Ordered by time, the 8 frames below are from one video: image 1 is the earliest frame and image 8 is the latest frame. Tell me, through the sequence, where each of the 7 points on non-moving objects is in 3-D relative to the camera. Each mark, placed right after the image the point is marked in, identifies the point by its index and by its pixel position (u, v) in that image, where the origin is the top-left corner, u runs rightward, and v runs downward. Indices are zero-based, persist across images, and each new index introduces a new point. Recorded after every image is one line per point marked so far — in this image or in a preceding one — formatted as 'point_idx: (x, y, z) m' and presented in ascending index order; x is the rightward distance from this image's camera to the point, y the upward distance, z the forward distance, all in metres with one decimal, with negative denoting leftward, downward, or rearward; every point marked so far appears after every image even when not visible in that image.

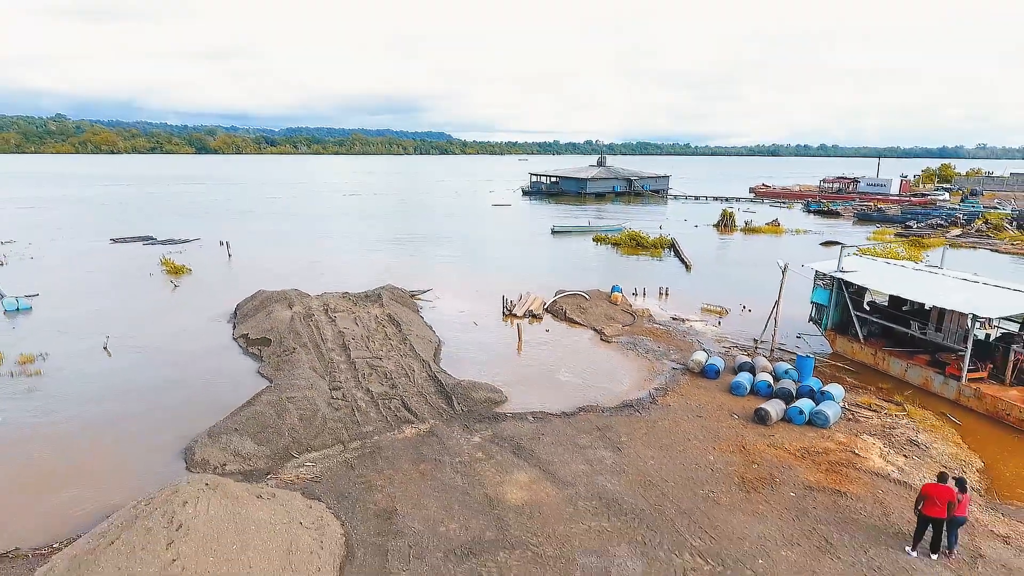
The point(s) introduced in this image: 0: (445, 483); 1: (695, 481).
0: (-0.9, -2.8, +10.2) m
1: (+2.7, -2.8, +10.3) m
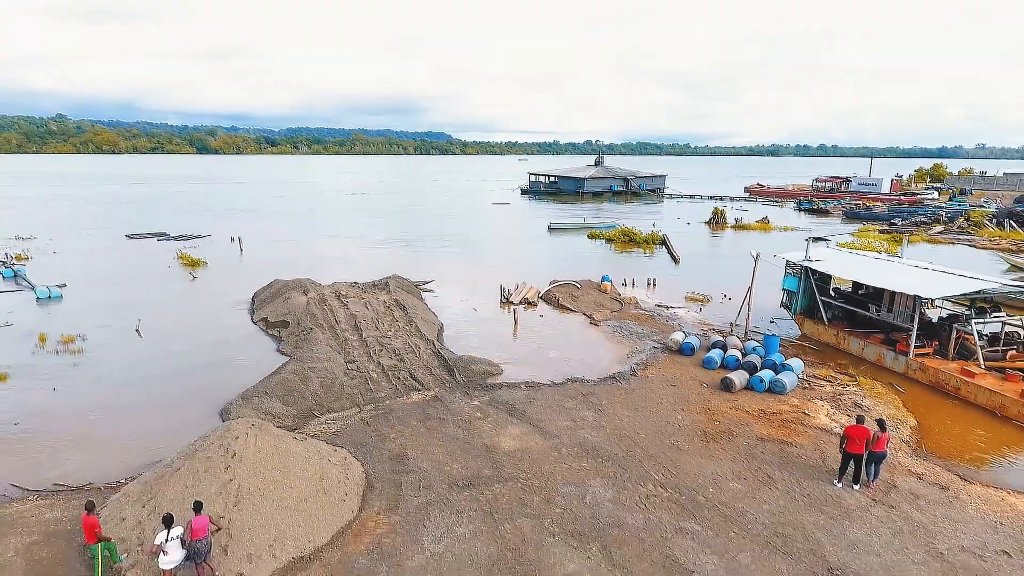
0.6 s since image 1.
0: (-1.0, -2.5, +11.9) m
1: (+2.6, -2.5, +11.9) m
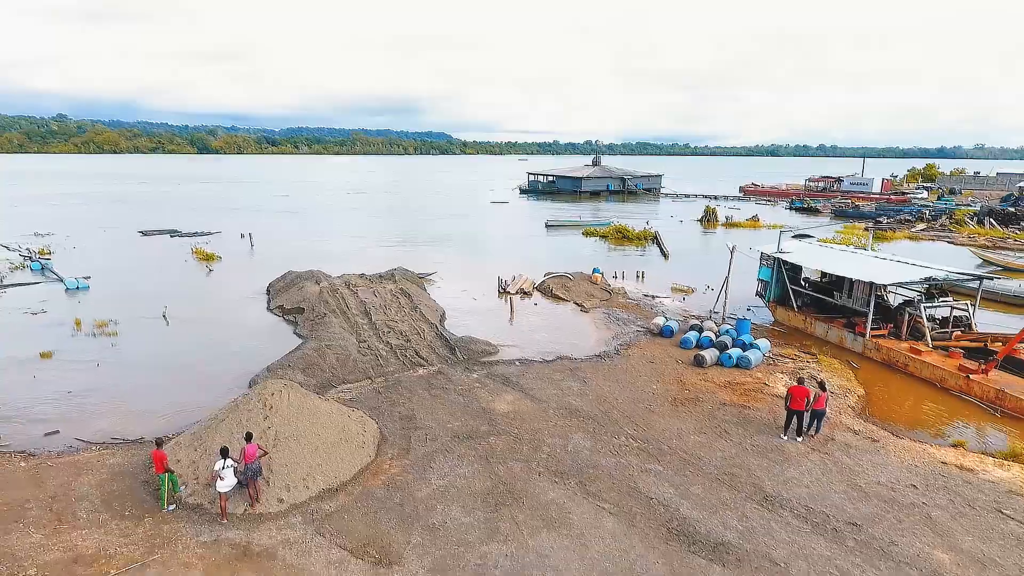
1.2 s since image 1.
0: (-1.1, -2.2, +13.6) m
1: (+2.5, -2.2, +13.6) m
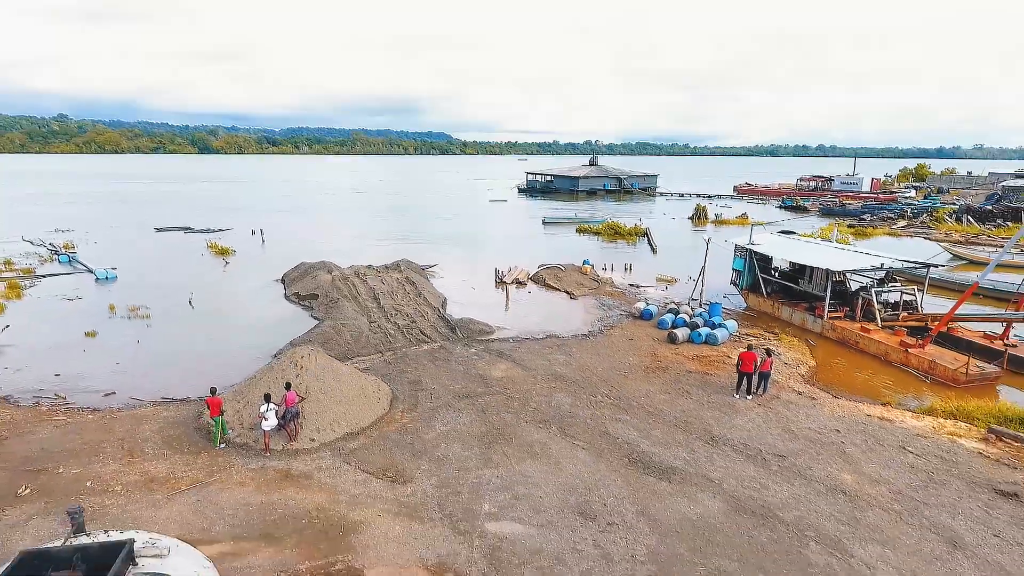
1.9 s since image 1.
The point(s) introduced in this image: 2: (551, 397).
0: (-1.3, -1.8, +15.6) m
1: (+2.3, -1.8, +15.7) m
2: (+0.8, -2.1, +13.6) m
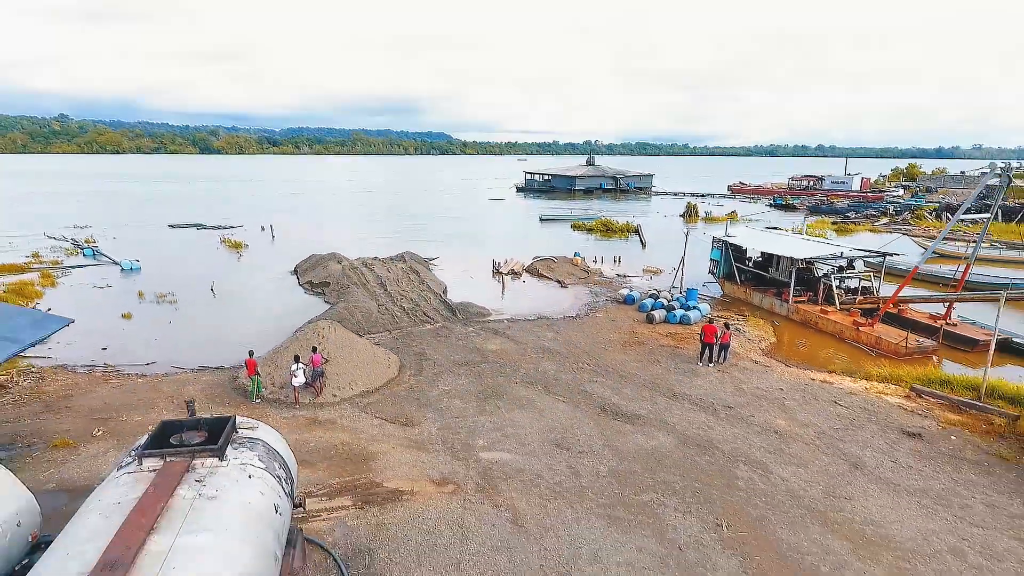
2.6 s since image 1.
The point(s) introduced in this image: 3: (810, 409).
0: (-1.5, -1.4, +17.7) m
1: (+2.2, -1.4, +17.7) m
2: (+0.6, -1.7, +15.7) m
3: (+5.5, -2.2, +12.9) m
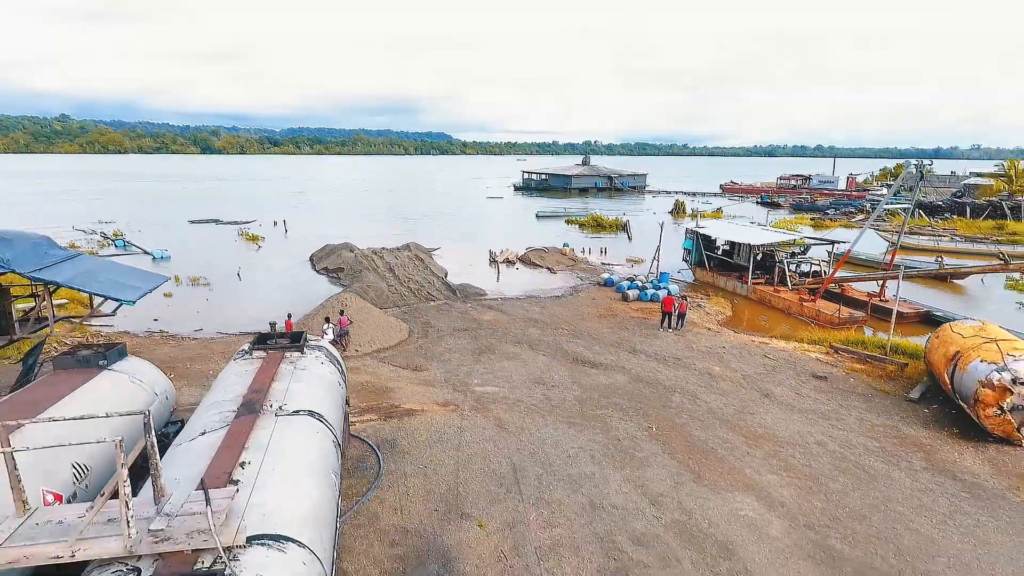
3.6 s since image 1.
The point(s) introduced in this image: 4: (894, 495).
0: (-1.7, -0.8, +20.7) m
1: (+1.9, -0.8, +20.7) m
2: (+0.3, -1.1, +18.7) m
3: (+5.3, -1.6, +15.9) m
4: (+5.1, -2.8, +9.4) m
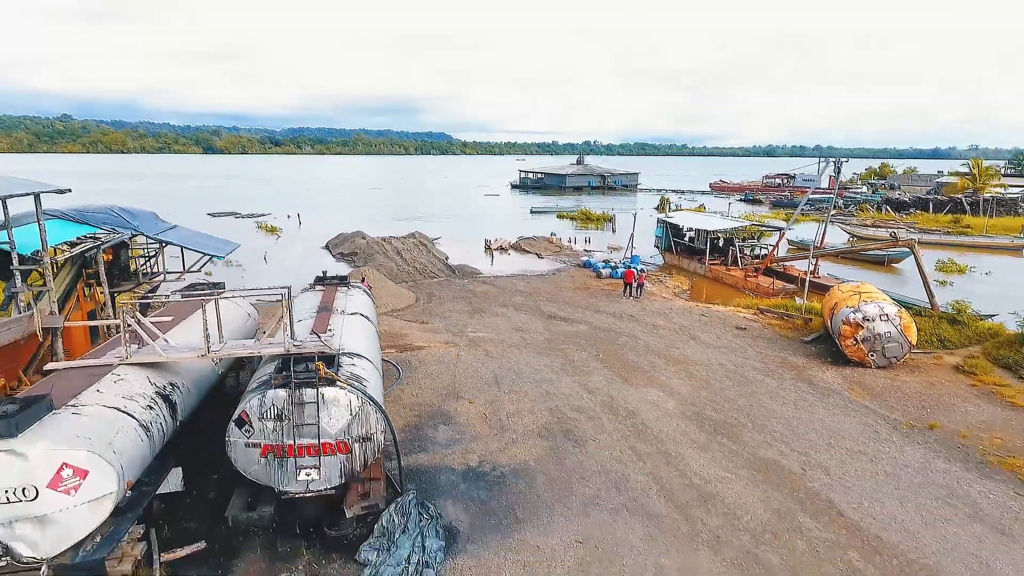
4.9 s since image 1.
0: (-2.1, 0.0, +24.7) m
1: (+1.5, 0.0, +24.7) m
2: (0.0, -0.3, +22.7) m
3: (+4.9, -0.8, +19.9) m
4: (+4.8, -2.0, +13.4) m
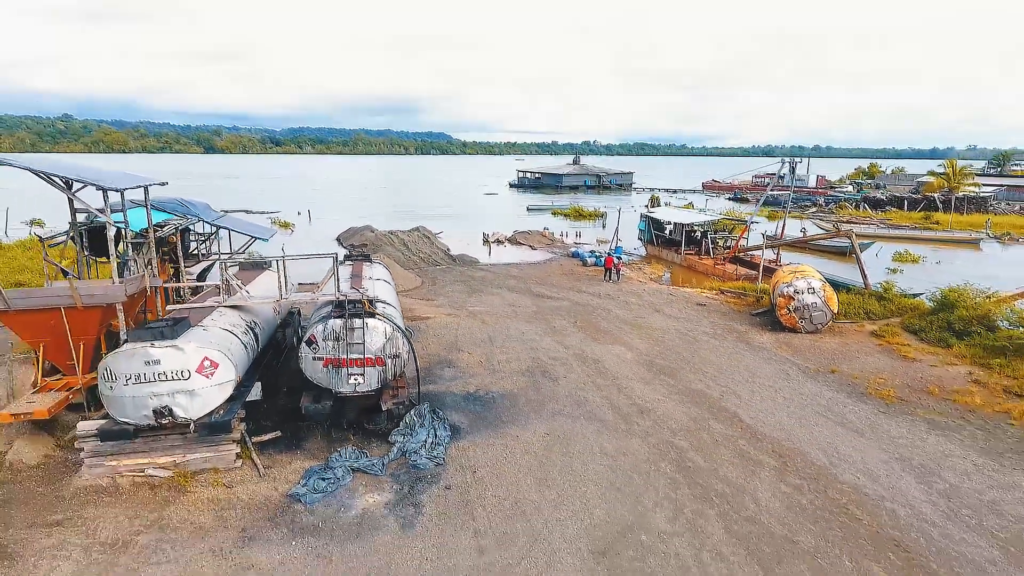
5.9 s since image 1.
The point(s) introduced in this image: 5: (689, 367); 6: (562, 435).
0: (-2.3, +0.6, +27.8) m
1: (+1.3, +0.6, +27.9) m
2: (-0.2, +0.2, +25.8) m
3: (+4.7, -0.3, +23.1) m
4: (+4.6, -1.4, +16.5) m
5: (+3.7, -1.7, +14.8) m
6: (+0.8, -2.3, +11.0) m
